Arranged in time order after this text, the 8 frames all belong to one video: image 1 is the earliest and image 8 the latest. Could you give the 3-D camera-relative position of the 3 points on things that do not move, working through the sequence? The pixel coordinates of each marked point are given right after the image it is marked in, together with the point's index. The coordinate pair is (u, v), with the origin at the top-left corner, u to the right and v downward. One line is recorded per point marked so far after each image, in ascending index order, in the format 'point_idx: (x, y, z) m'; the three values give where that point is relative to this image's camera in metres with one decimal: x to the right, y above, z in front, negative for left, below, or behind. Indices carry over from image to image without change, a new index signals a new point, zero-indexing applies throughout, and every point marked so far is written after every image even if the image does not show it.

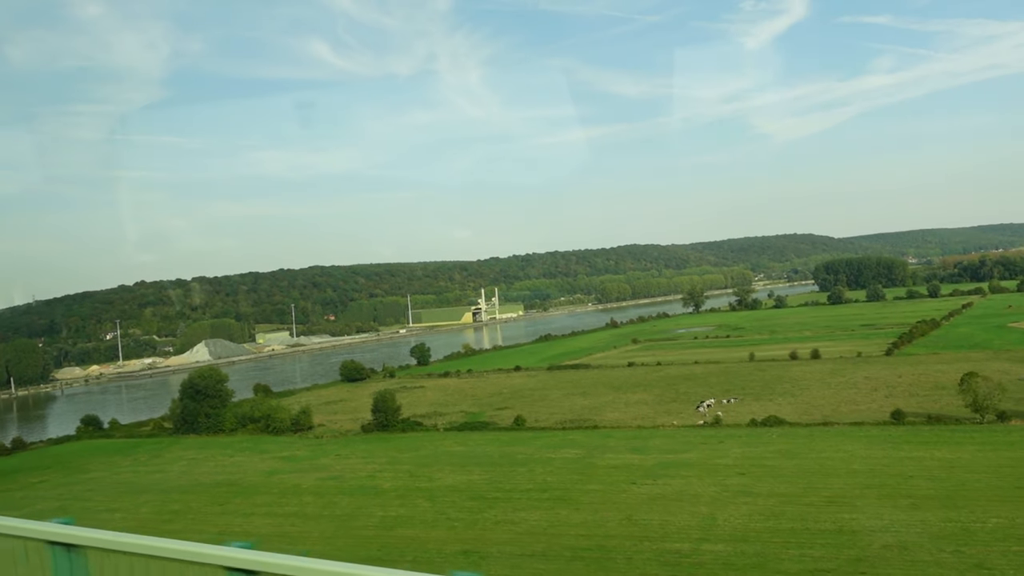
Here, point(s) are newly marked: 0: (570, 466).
0: (+0.9, -2.6, +10.9) m
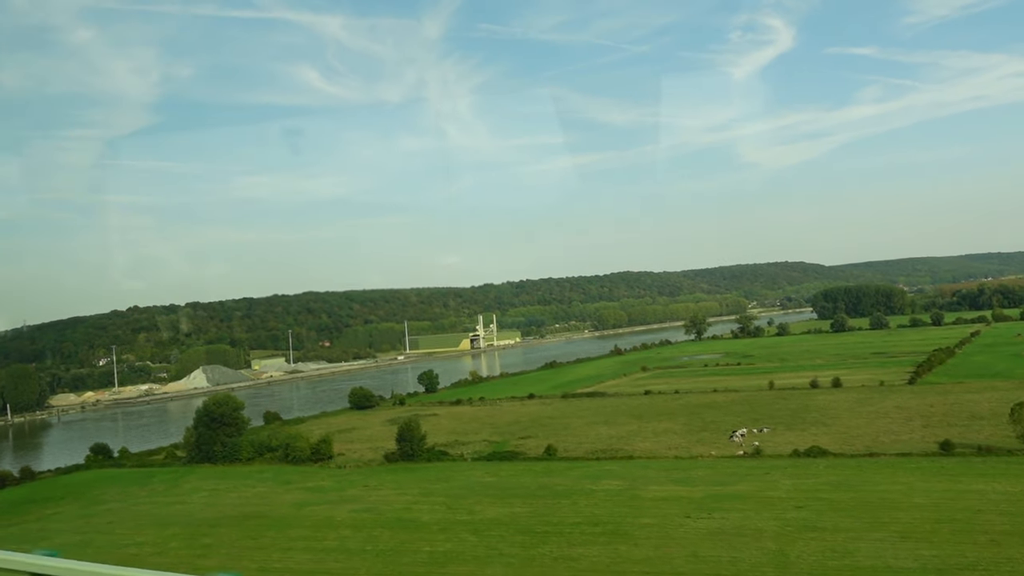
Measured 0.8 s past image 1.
0: (+1.5, -3.0, +10.6) m
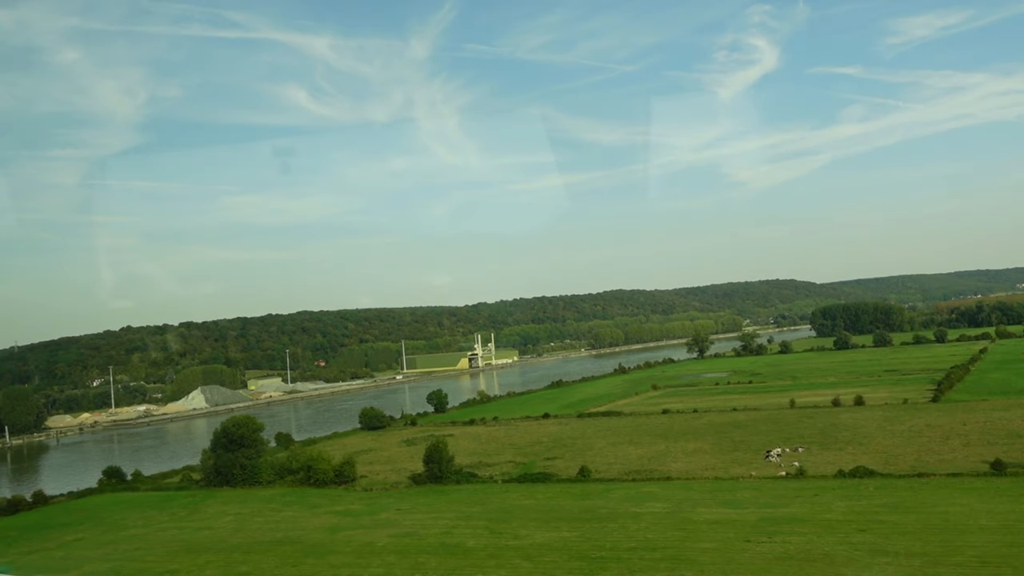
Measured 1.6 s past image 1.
0: (+2.1, -3.2, +10.3) m
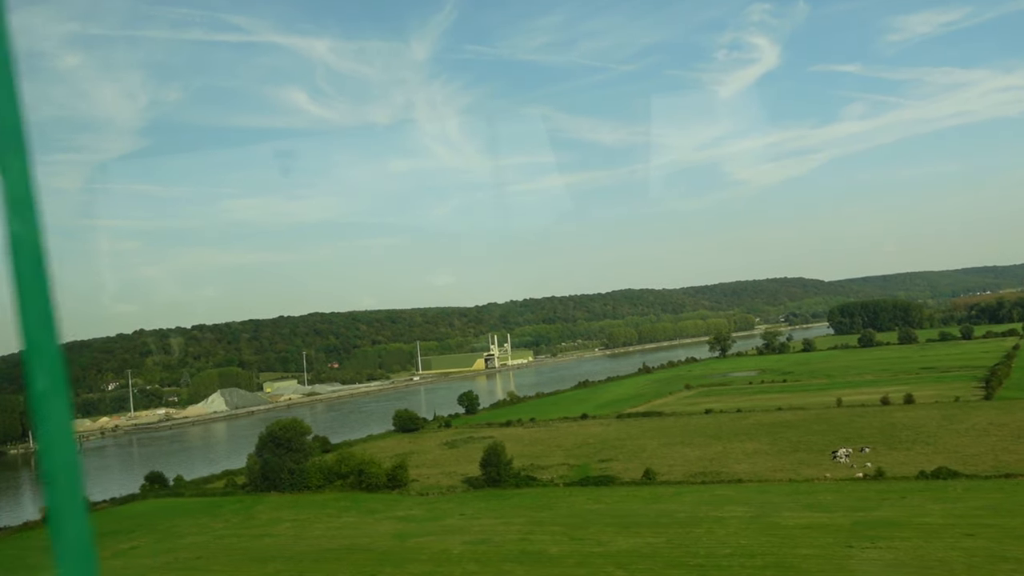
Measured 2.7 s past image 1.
0: (+3.2, -3.2, +9.9) m
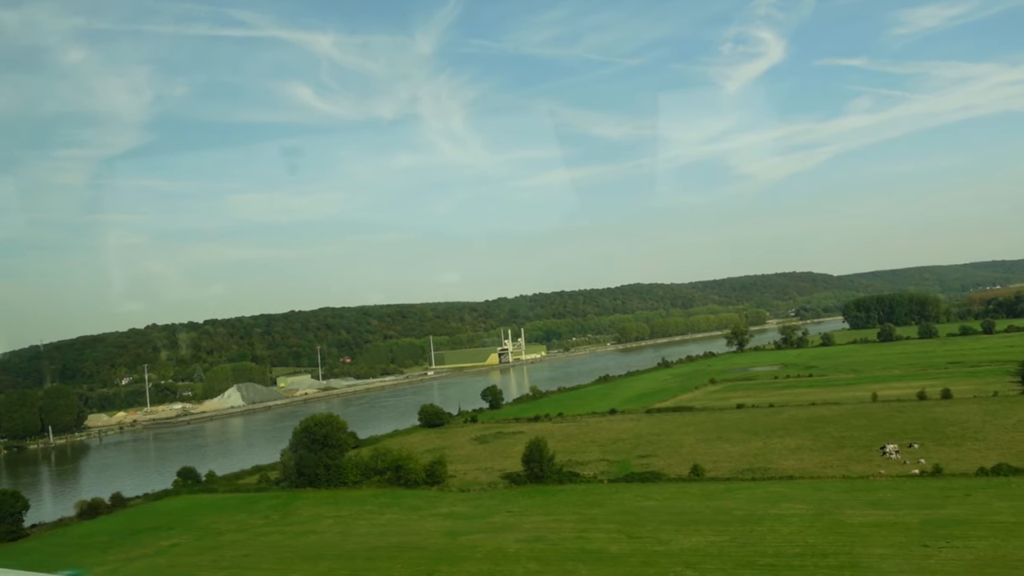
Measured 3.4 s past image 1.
0: (+3.9, -3.1, +9.6) m
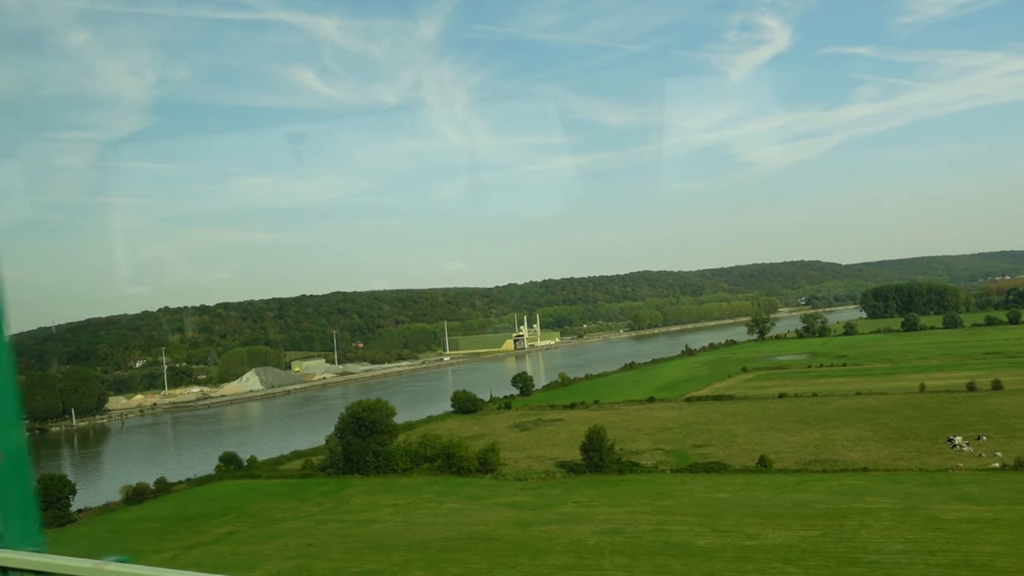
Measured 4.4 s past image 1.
0: (+4.9, -2.9, +9.3) m
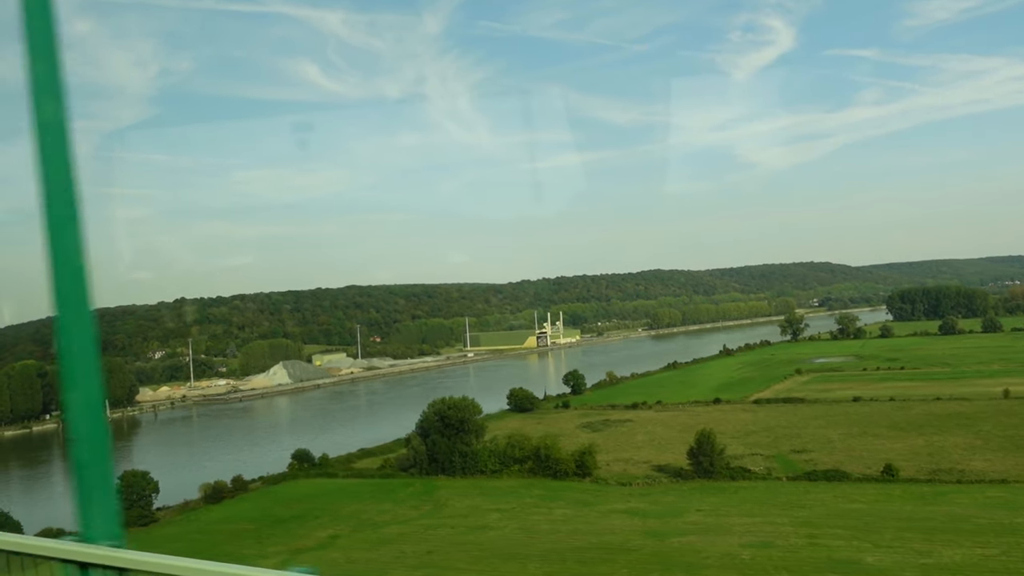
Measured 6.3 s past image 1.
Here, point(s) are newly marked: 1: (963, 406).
0: (+6.7, -2.9, +8.7) m
1: (+11.1, -2.9, +18.6) m
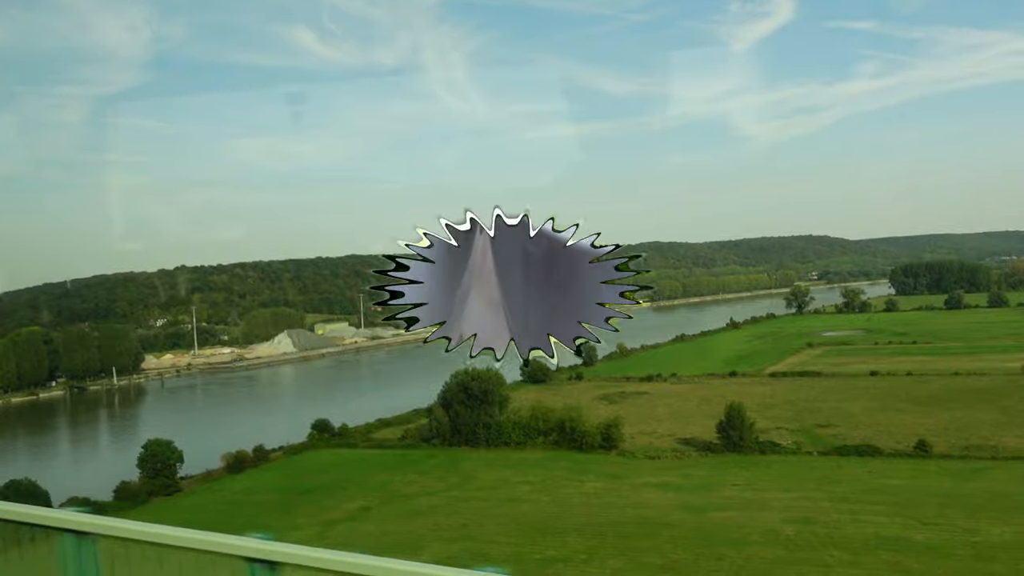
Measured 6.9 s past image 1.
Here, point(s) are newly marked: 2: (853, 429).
0: (+7.2, -2.6, +8.6) m
1: (+11.6, -2.3, +18.5) m
2: (+6.3, -2.6, +13.9) m
